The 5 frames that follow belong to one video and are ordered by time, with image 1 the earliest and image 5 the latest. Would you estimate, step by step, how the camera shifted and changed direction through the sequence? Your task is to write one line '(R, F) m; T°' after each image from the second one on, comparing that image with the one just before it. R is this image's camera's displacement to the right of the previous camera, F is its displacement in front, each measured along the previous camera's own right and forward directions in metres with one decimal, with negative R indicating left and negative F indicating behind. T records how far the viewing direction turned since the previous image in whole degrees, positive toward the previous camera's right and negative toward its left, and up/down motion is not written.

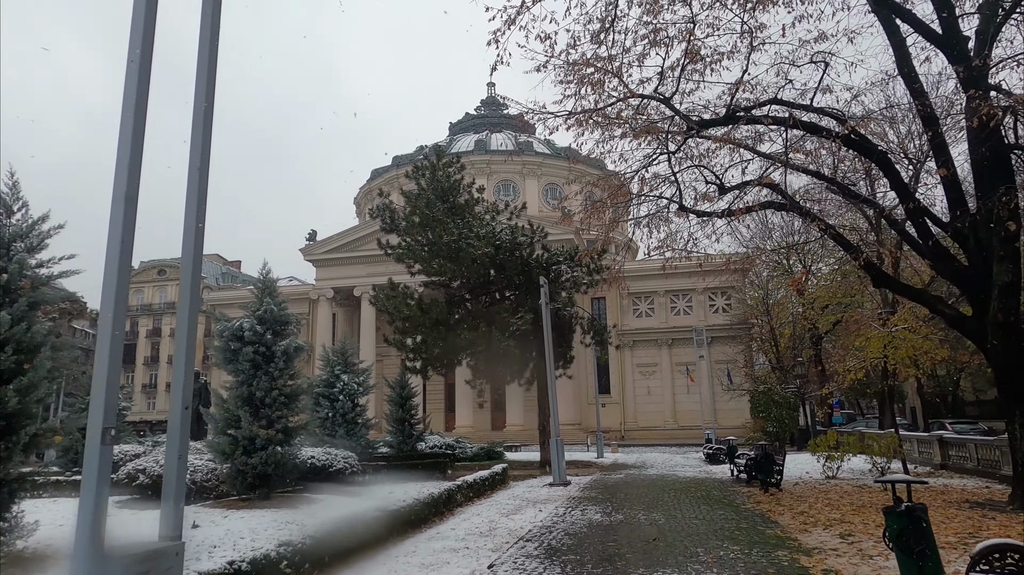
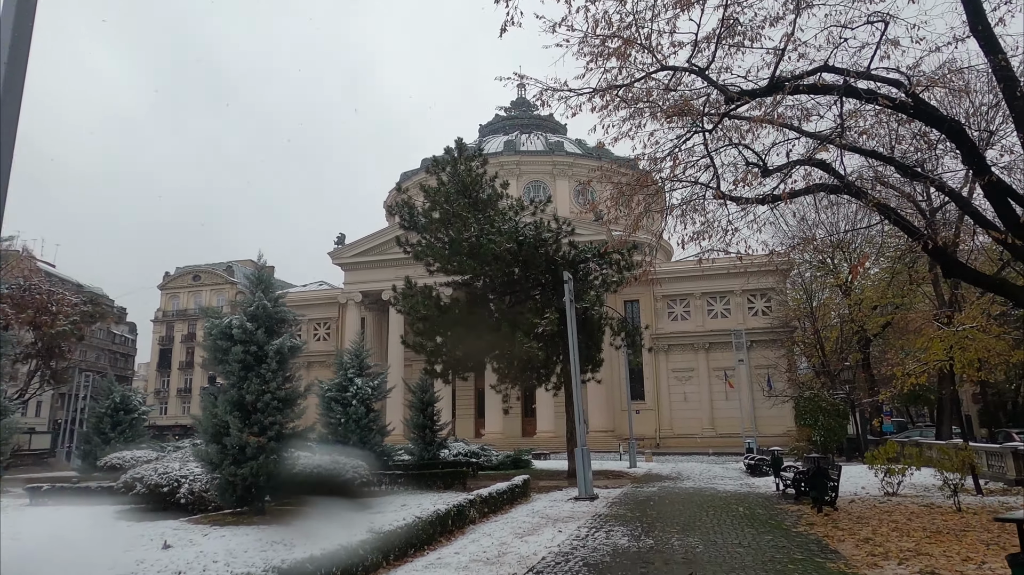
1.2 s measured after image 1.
(+0.3, +1.1) m; -3°
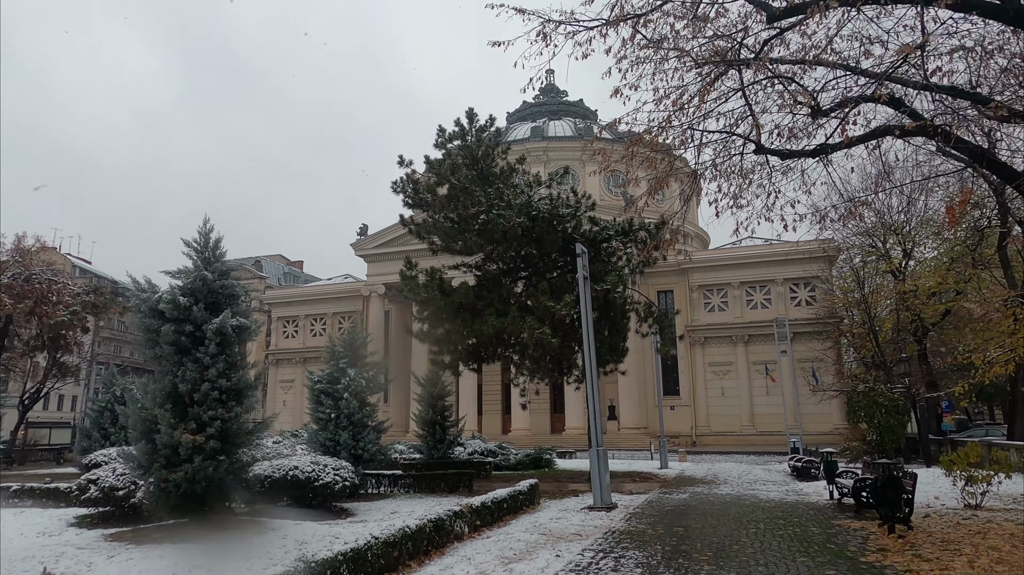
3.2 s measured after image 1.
(+0.6, +1.9) m; -3°
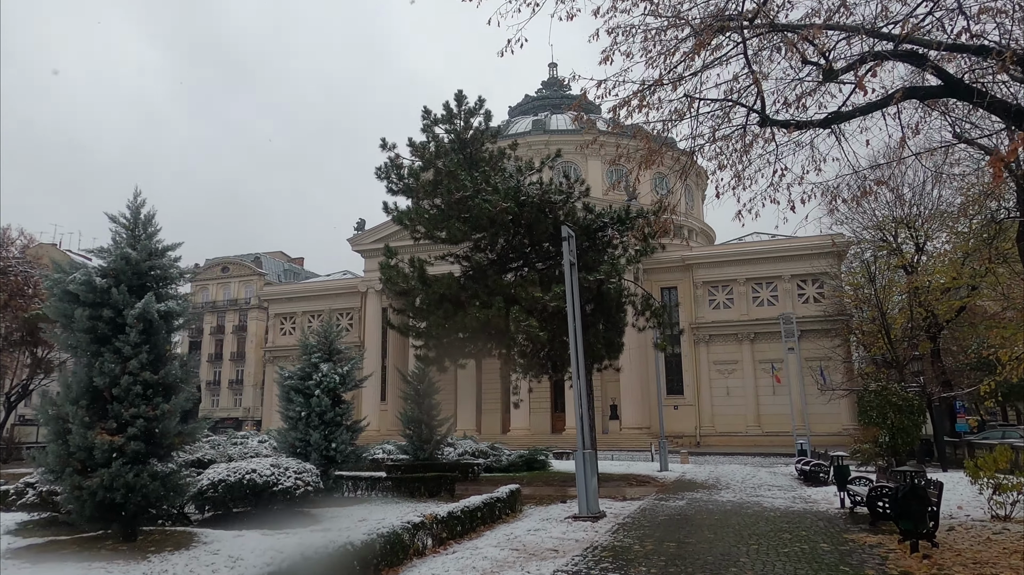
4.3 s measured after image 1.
(+0.4, +1.0) m; -1°
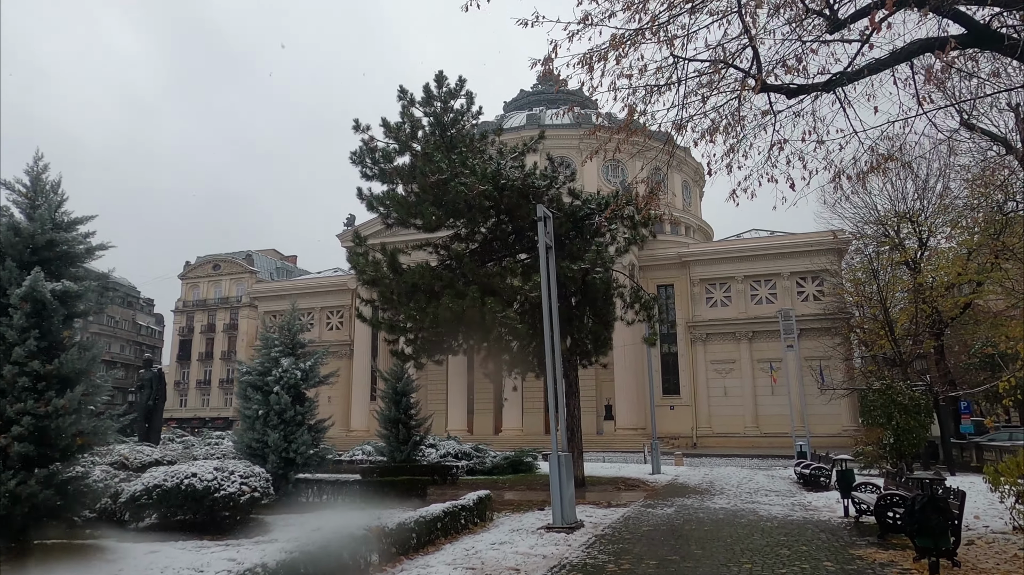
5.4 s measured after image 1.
(+0.4, +1.0) m; 0°
